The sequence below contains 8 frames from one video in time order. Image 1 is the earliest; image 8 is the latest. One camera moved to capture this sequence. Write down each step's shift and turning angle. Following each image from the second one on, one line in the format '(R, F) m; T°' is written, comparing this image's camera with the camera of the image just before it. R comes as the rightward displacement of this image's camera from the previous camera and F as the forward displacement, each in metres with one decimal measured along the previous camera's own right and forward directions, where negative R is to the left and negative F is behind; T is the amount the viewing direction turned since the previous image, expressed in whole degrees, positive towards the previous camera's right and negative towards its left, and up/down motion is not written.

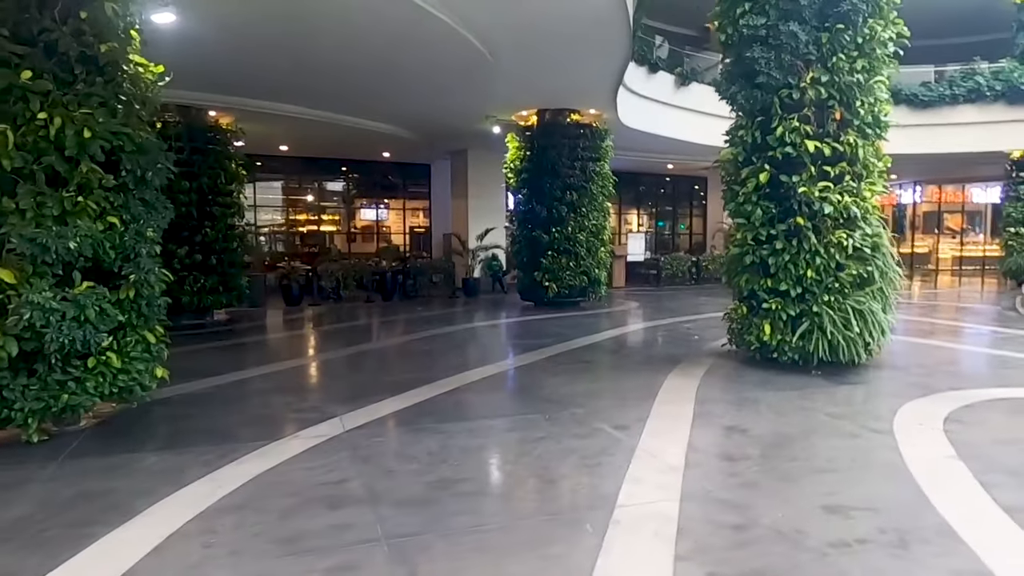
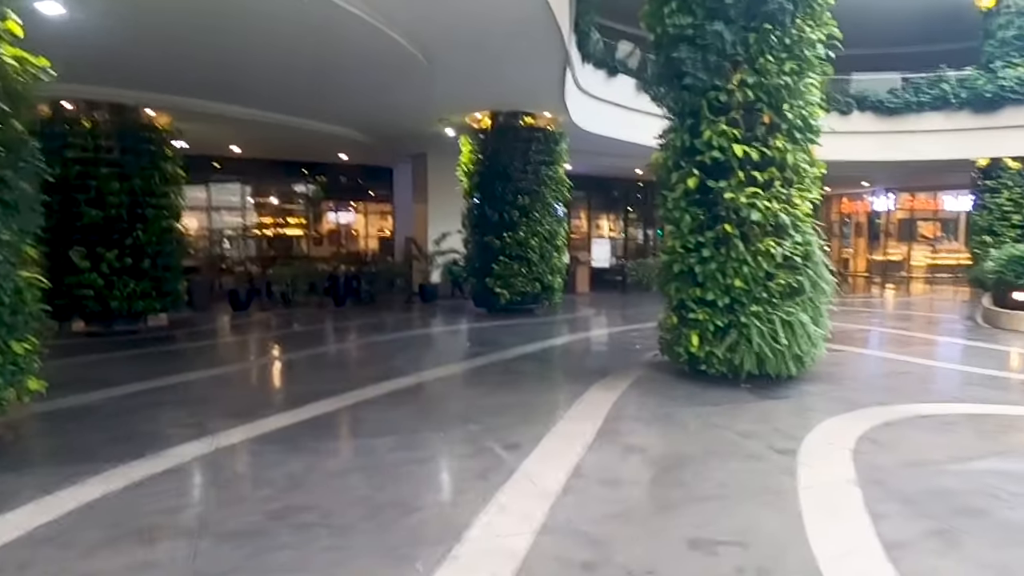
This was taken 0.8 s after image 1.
(+0.7, +0.3) m; +1°
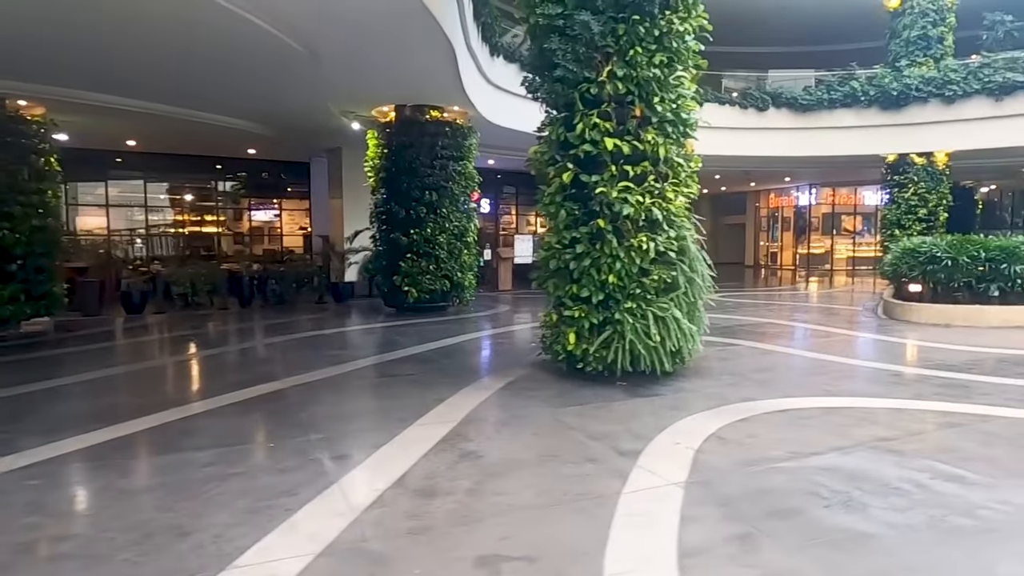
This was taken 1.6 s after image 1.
(+0.7, +0.2) m; +4°
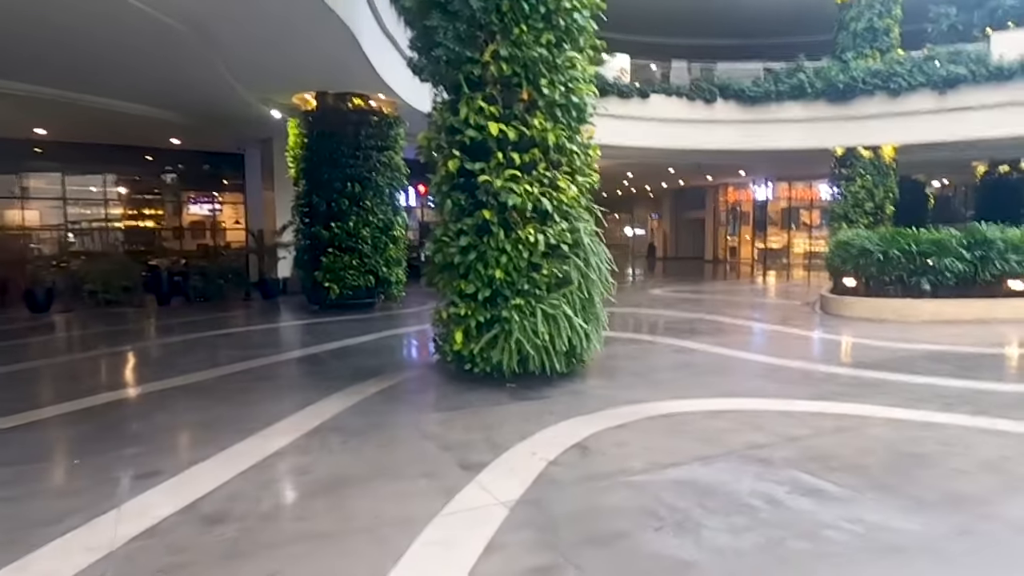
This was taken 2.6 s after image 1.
(+0.8, +0.4) m; +2°
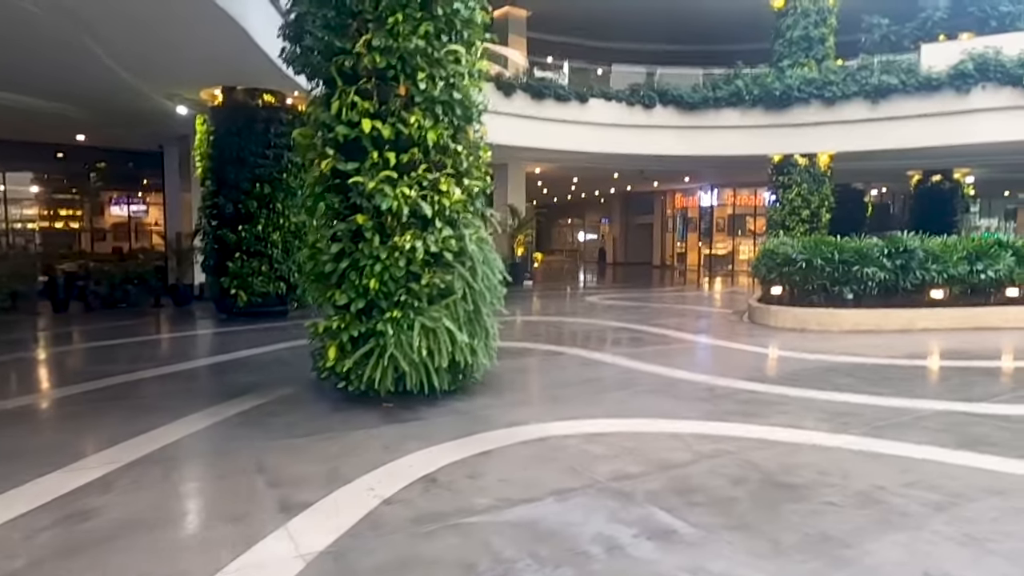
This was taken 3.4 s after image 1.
(+0.7, +0.4) m; +3°
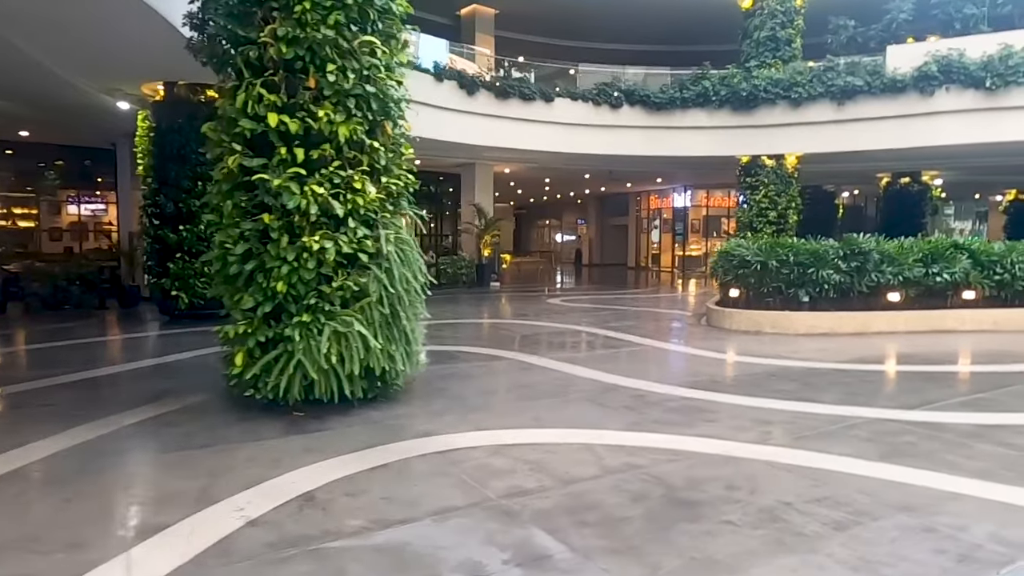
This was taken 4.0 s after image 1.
(+0.5, +0.2) m; +1°
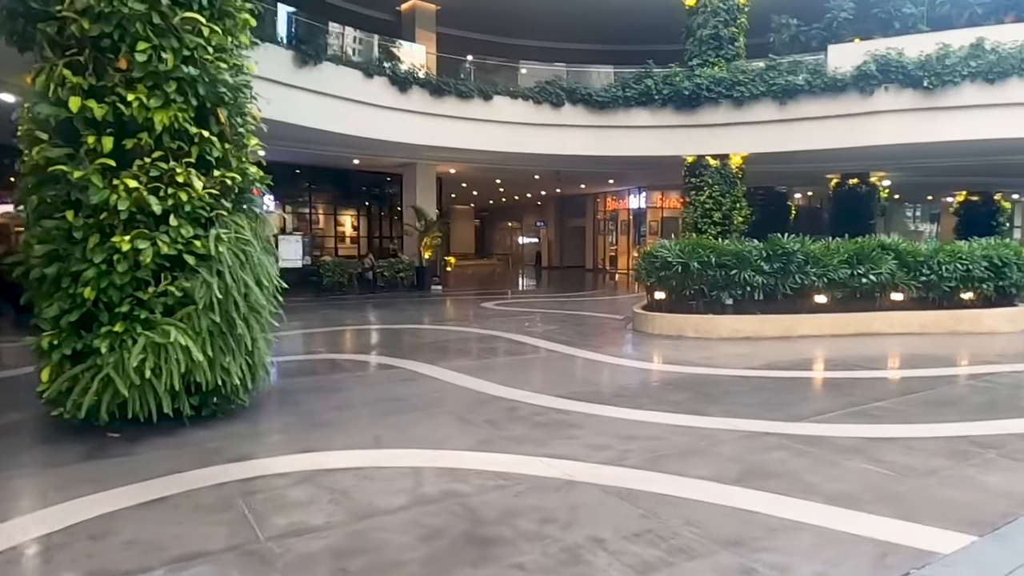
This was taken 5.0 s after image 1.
(+0.9, +0.4) m; +2°
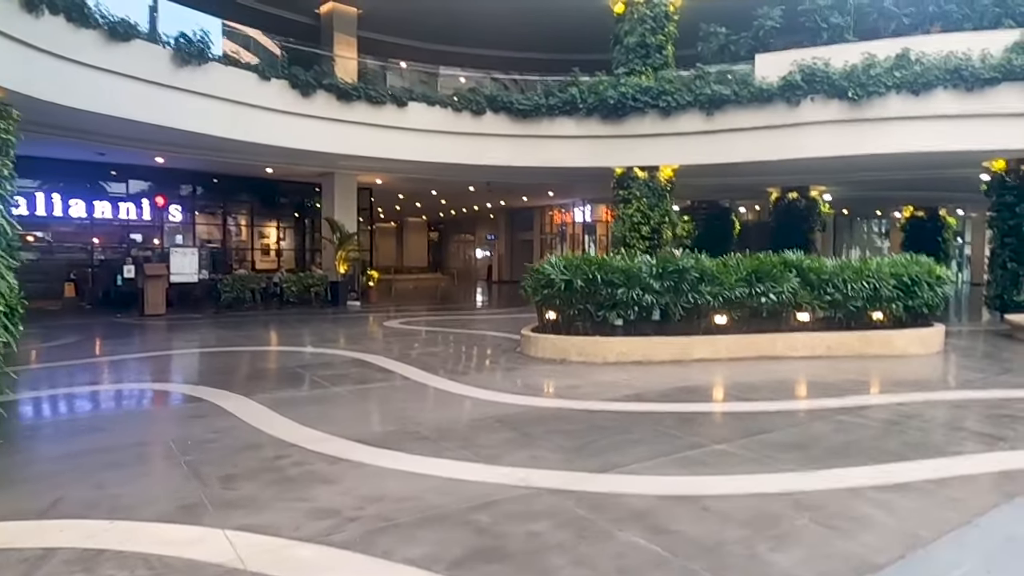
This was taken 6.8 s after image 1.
(+1.4, +0.8) m; +2°
